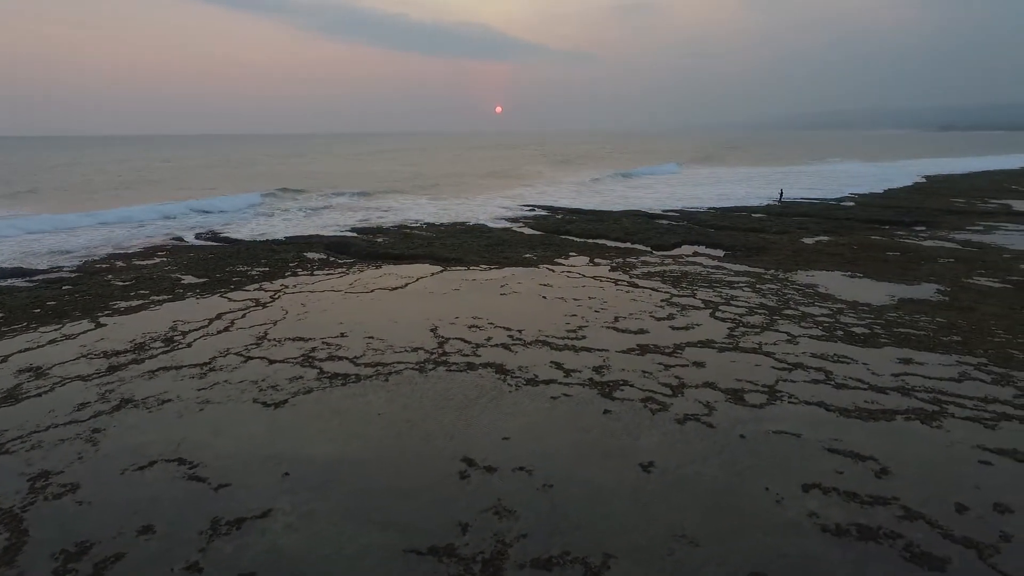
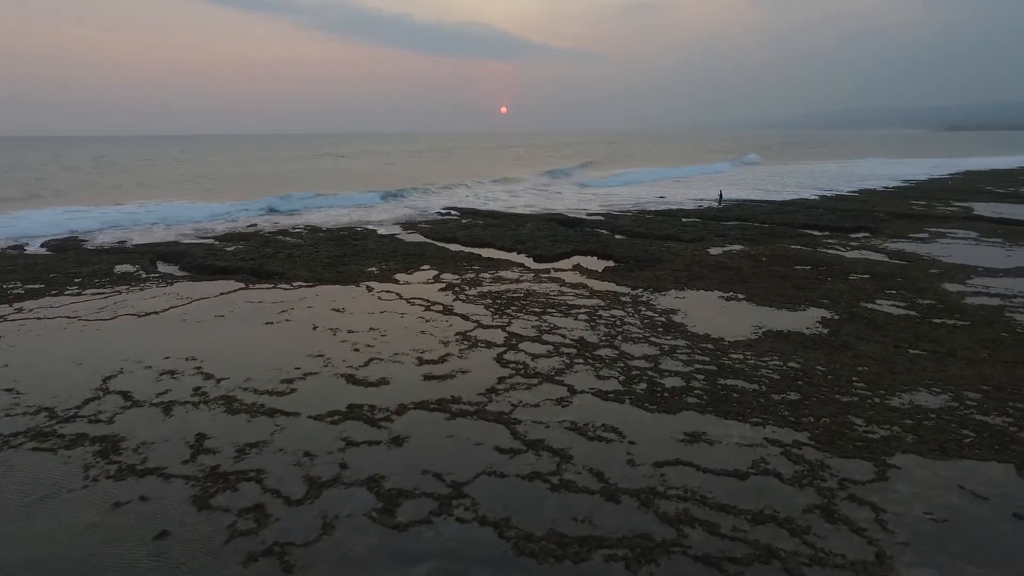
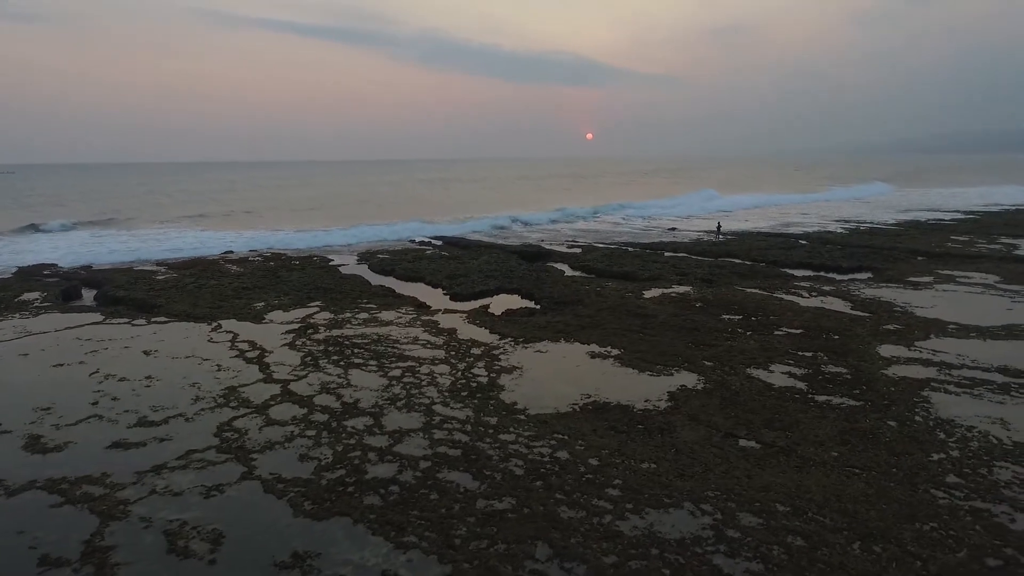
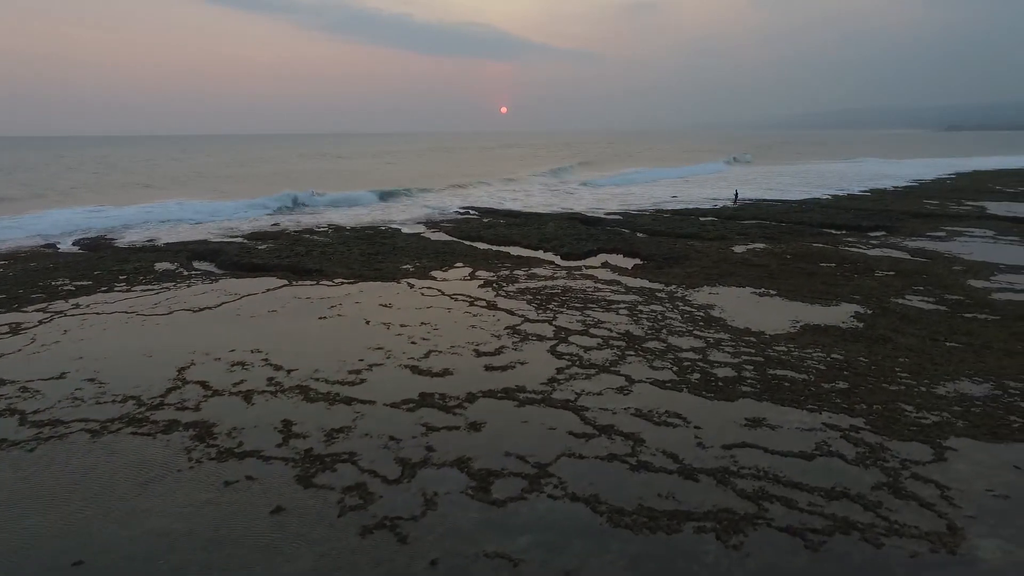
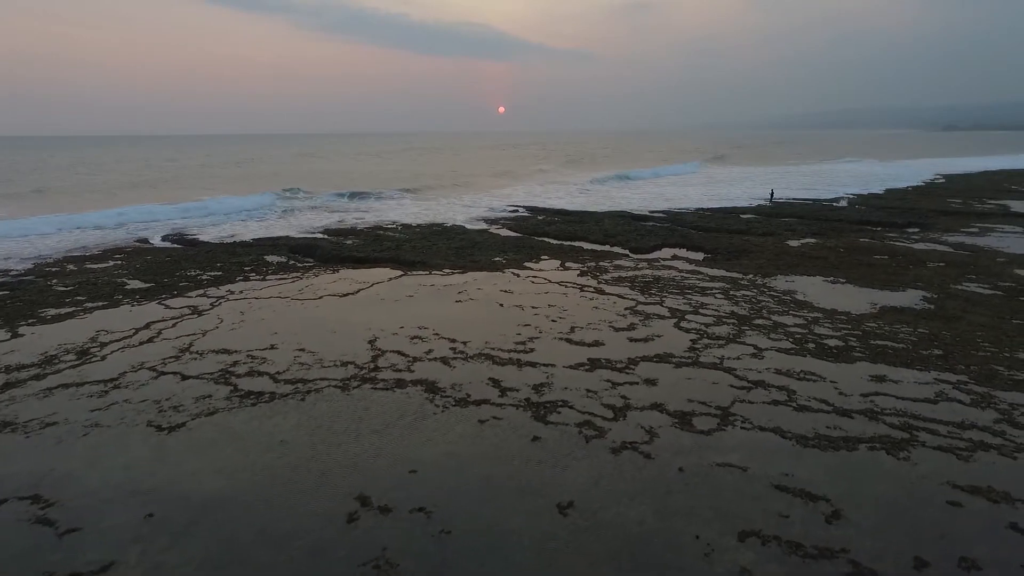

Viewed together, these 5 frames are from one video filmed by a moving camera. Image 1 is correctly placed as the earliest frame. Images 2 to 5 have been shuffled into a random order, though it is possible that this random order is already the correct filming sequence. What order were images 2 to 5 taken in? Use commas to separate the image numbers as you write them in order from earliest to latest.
5, 4, 2, 3
